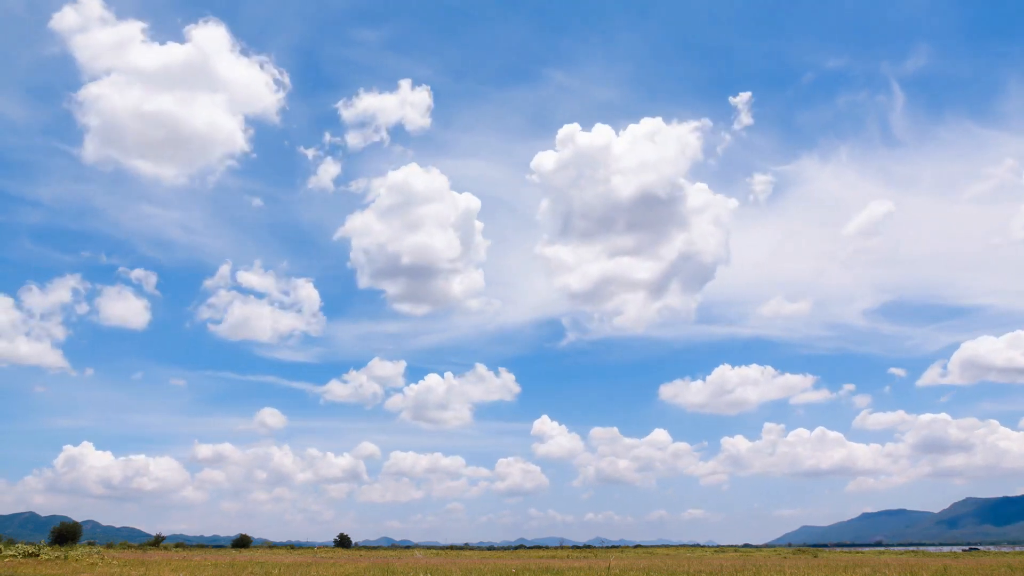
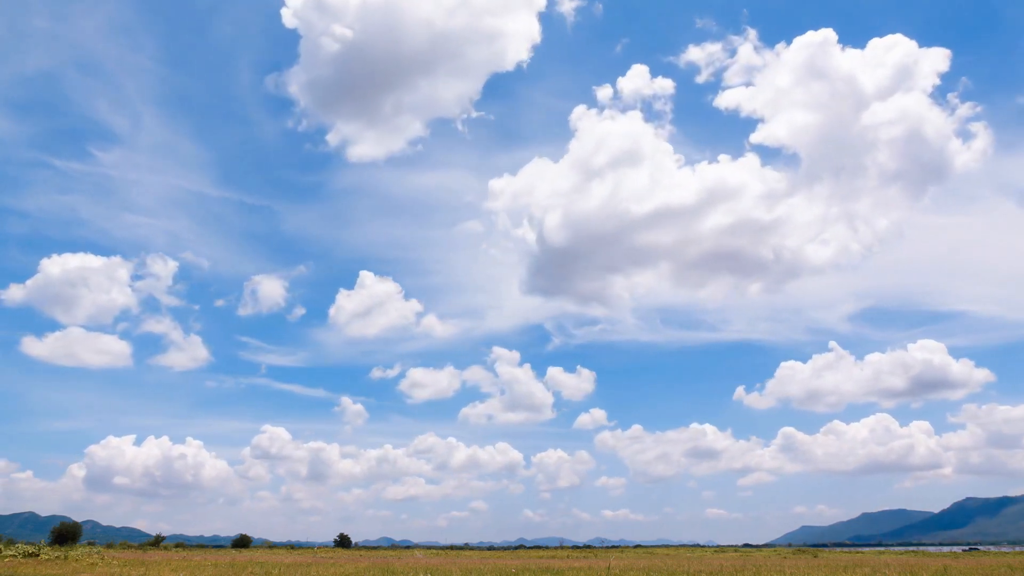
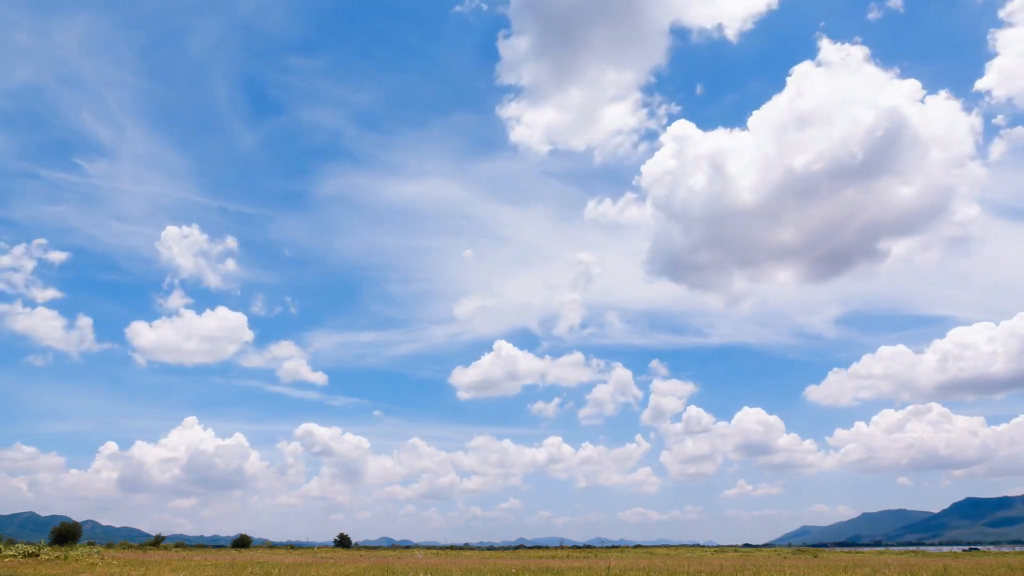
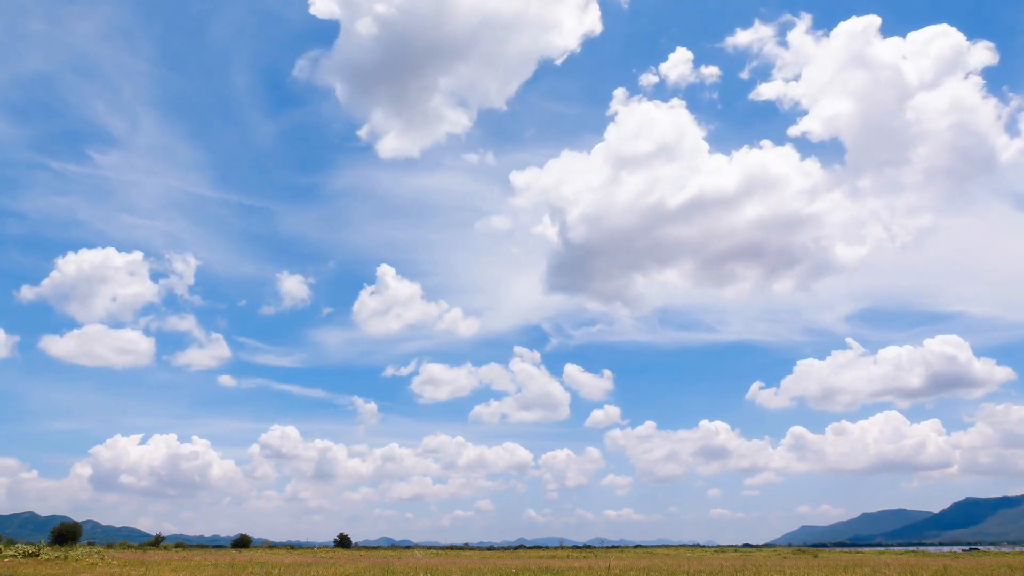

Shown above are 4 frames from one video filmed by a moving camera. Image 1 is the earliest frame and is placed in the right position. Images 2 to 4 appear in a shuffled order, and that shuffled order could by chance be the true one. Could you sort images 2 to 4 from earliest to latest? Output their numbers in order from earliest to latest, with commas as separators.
2, 4, 3
